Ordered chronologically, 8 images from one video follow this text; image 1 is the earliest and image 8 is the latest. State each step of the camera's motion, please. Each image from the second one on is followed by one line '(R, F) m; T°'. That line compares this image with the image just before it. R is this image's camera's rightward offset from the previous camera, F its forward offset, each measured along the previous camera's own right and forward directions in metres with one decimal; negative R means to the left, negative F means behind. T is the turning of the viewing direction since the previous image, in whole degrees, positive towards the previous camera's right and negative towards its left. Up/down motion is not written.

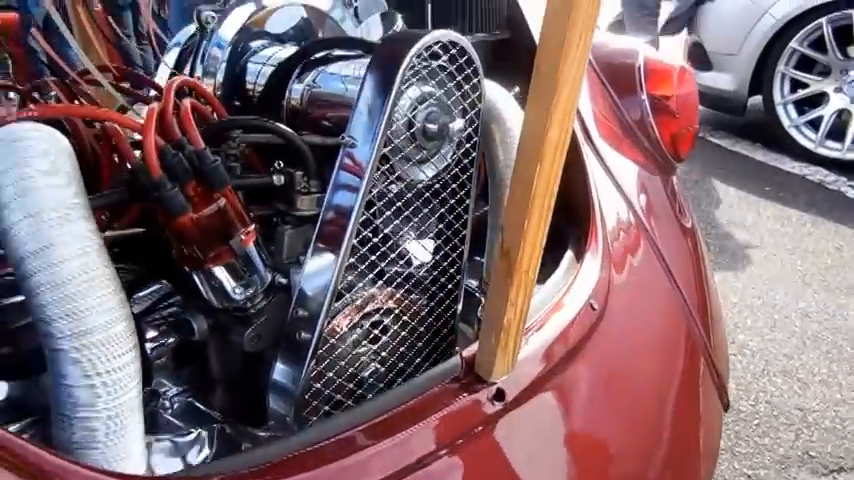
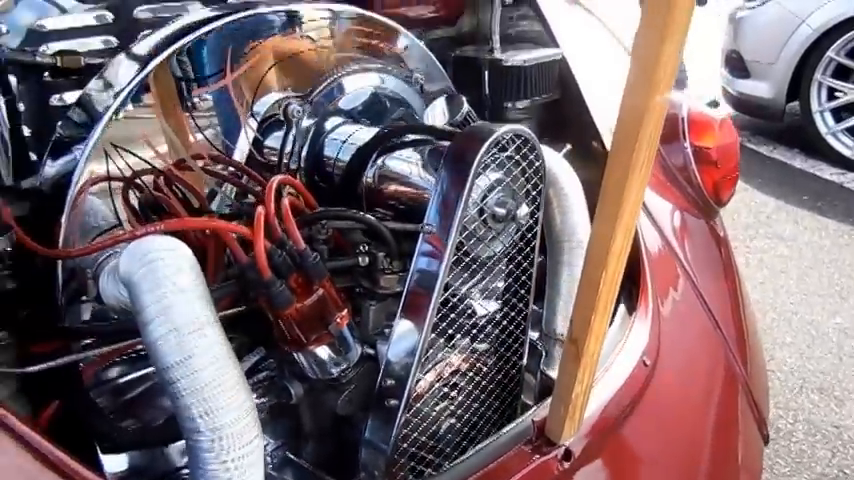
(-0.1, -0.1) m; -2°
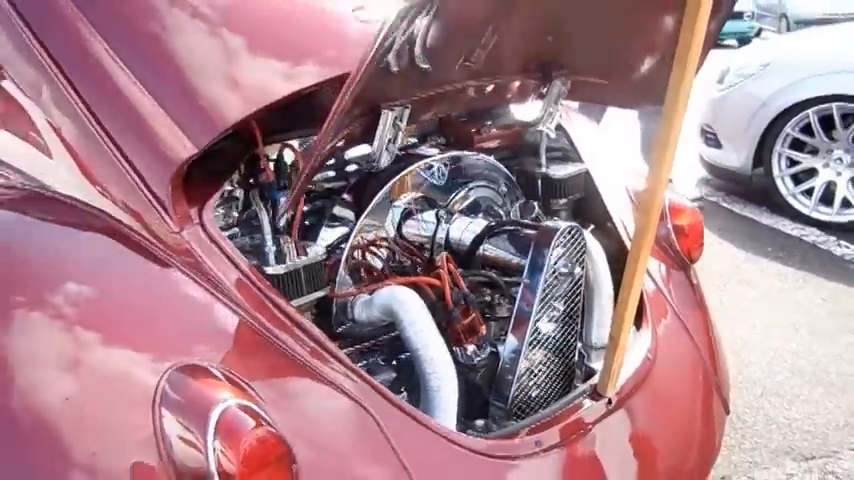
(-0.2, -0.7) m; +1°
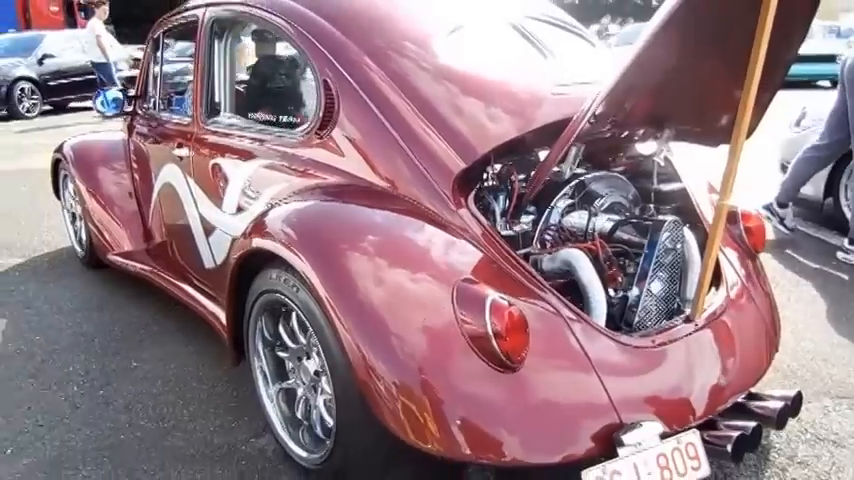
(-0.3, -1.1) m; -6°
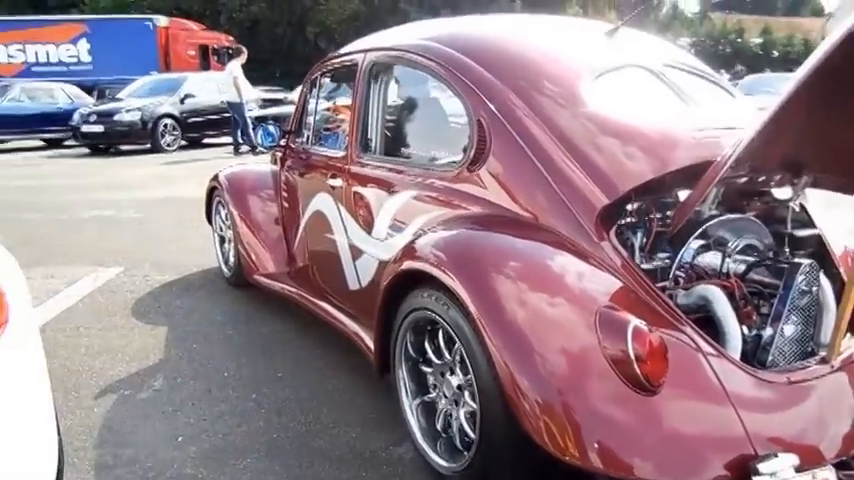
(-0.2, -0.3) m; -8°
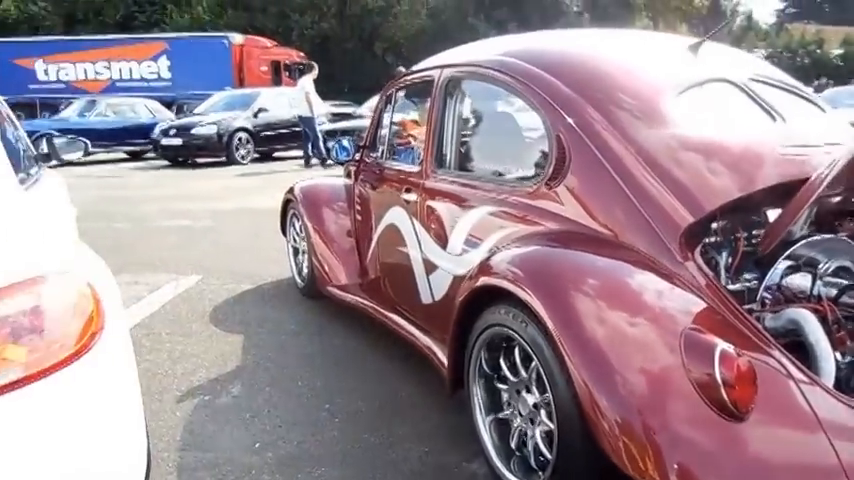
(-0.1, 0.0) m; -5°
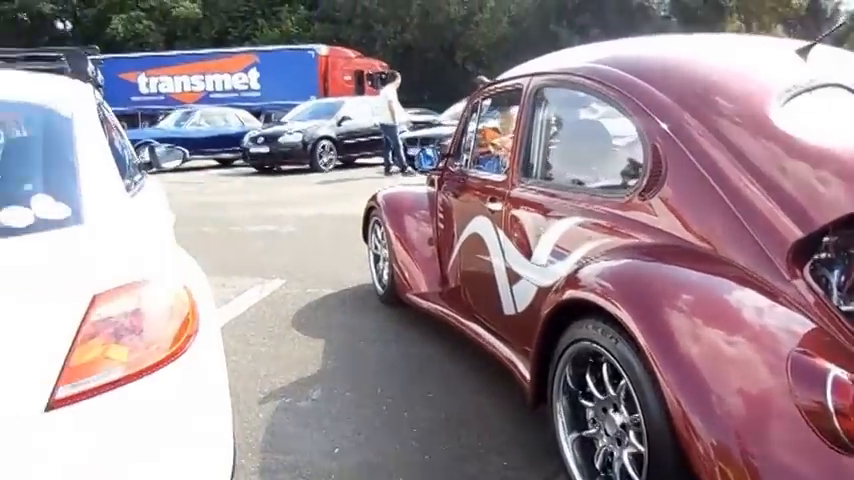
(0.0, +0.1) m; -6°
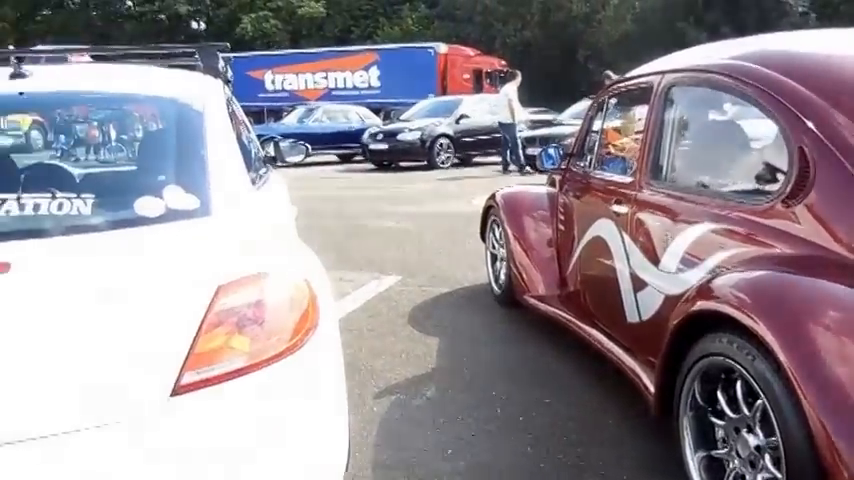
(0.0, +0.1) m; -9°
